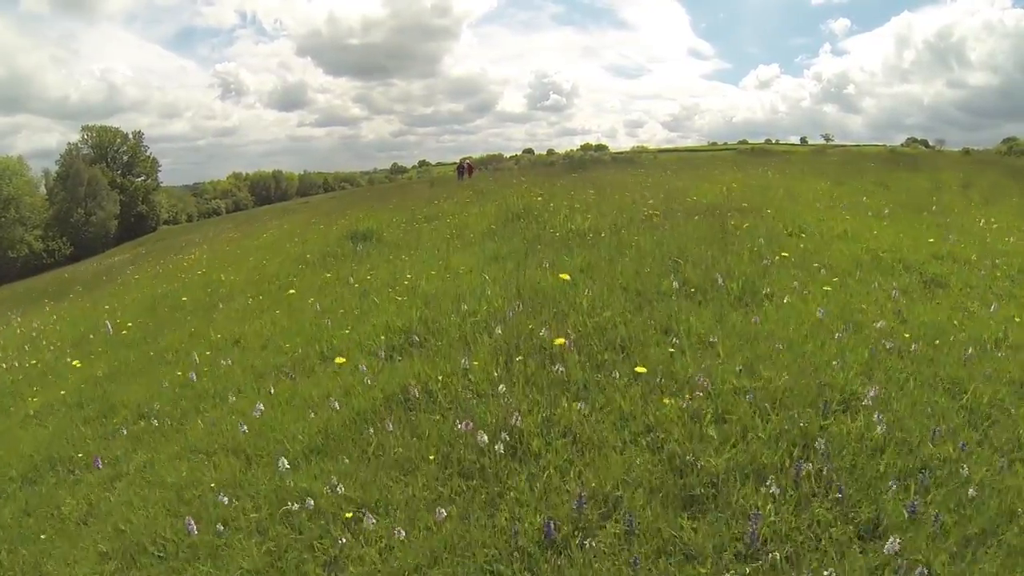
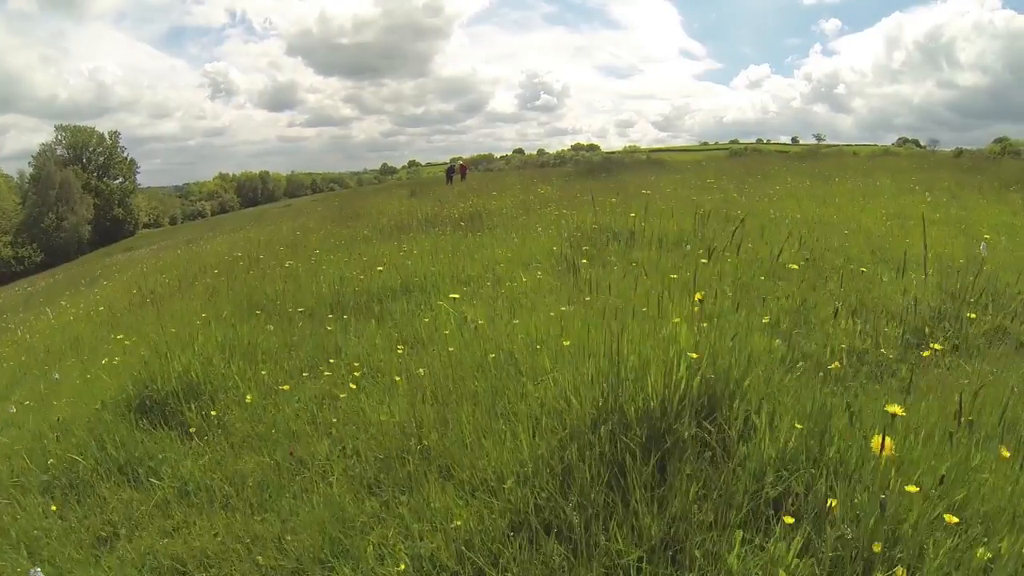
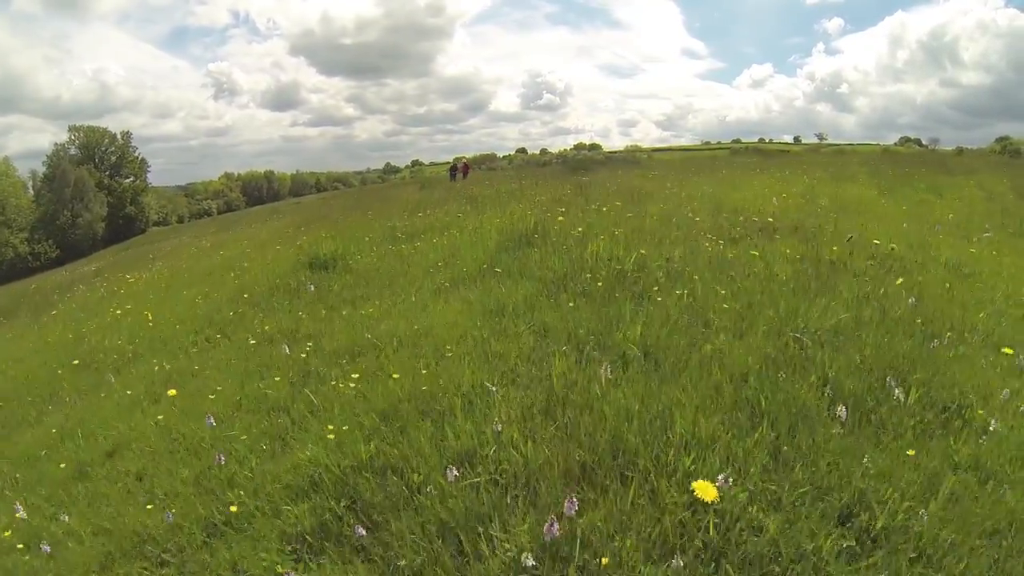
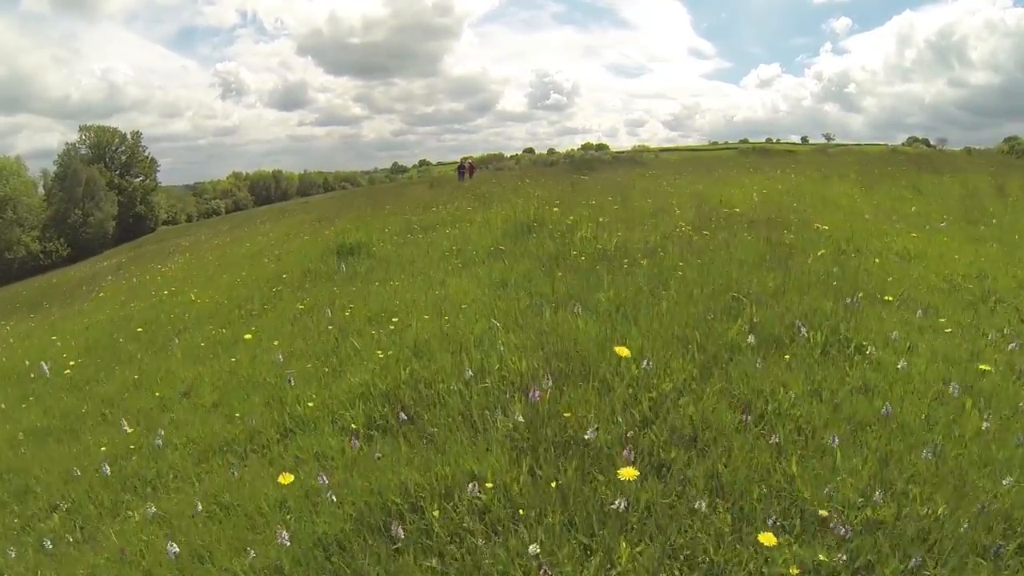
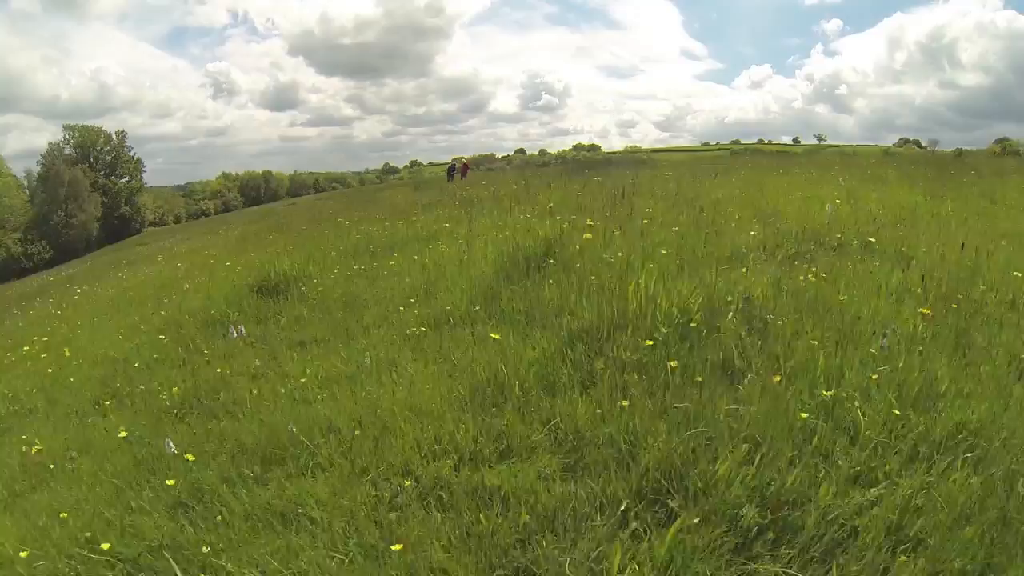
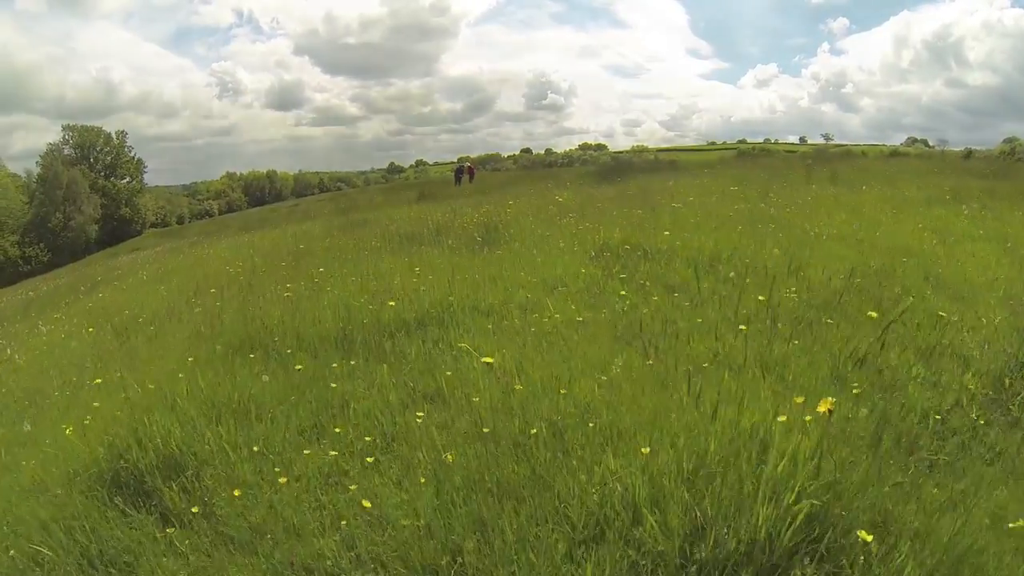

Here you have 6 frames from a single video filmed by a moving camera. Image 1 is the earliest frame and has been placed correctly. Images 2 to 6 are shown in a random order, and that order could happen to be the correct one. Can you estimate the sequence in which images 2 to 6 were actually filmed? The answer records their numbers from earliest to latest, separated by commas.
4, 3, 5, 2, 6
